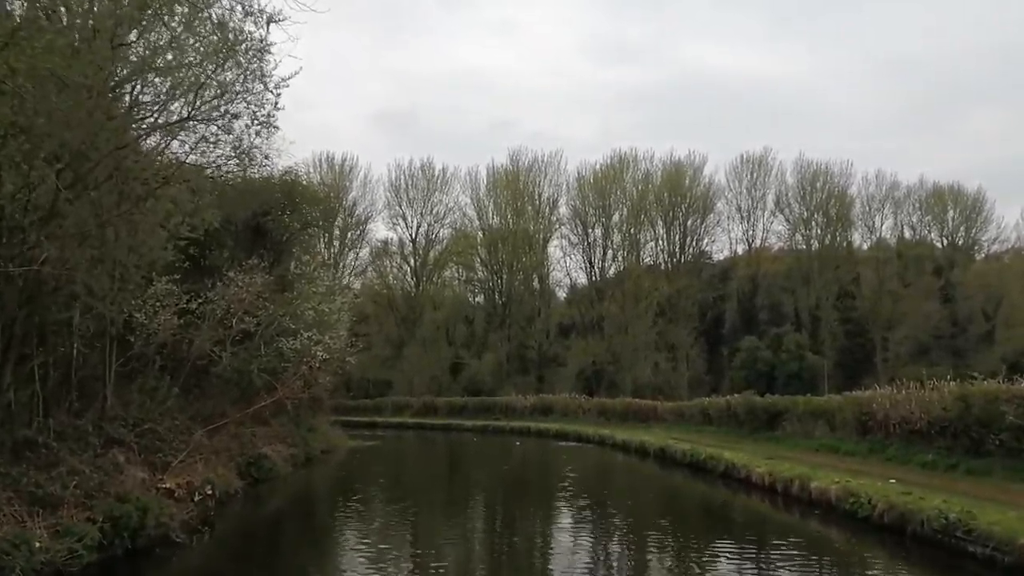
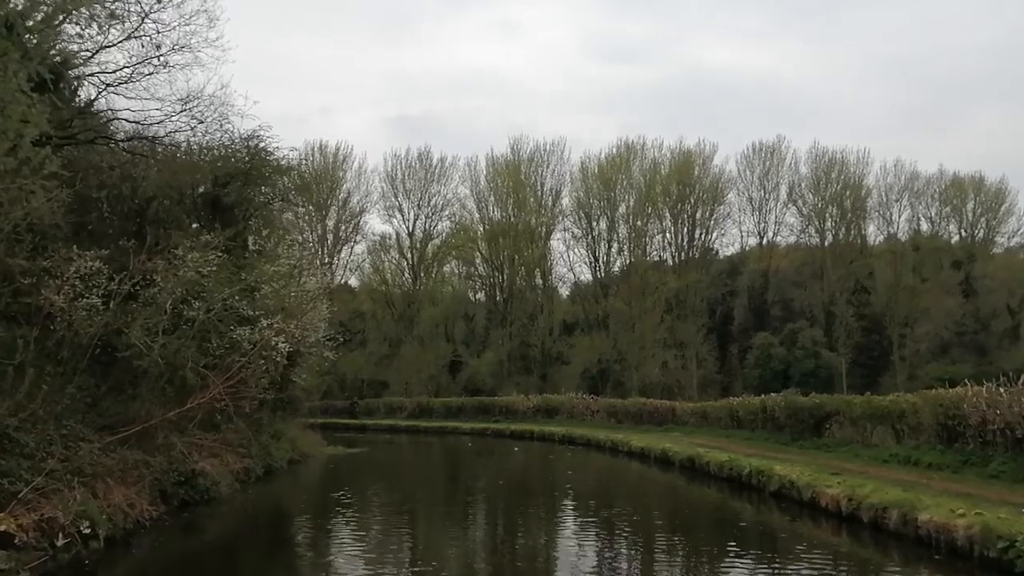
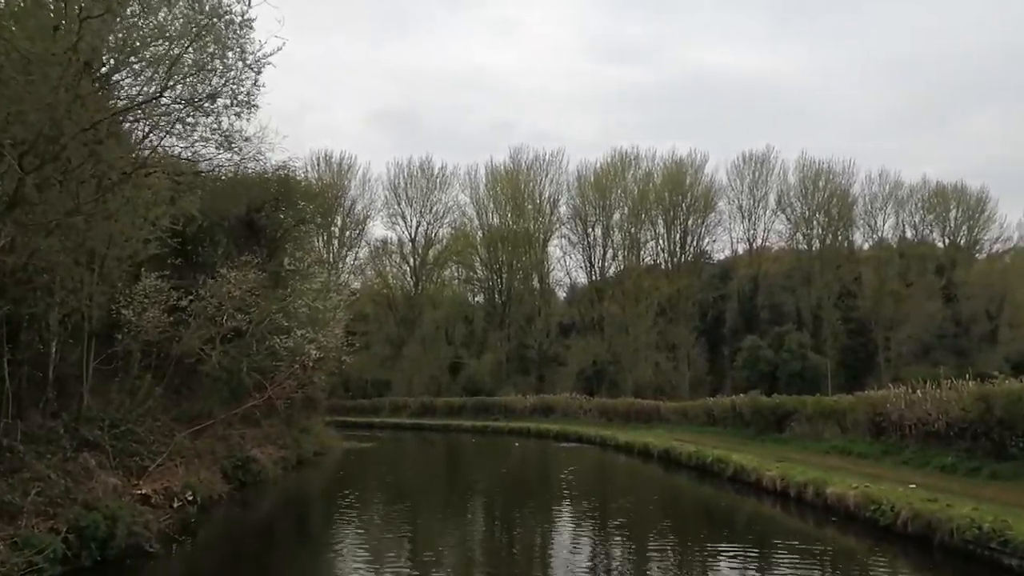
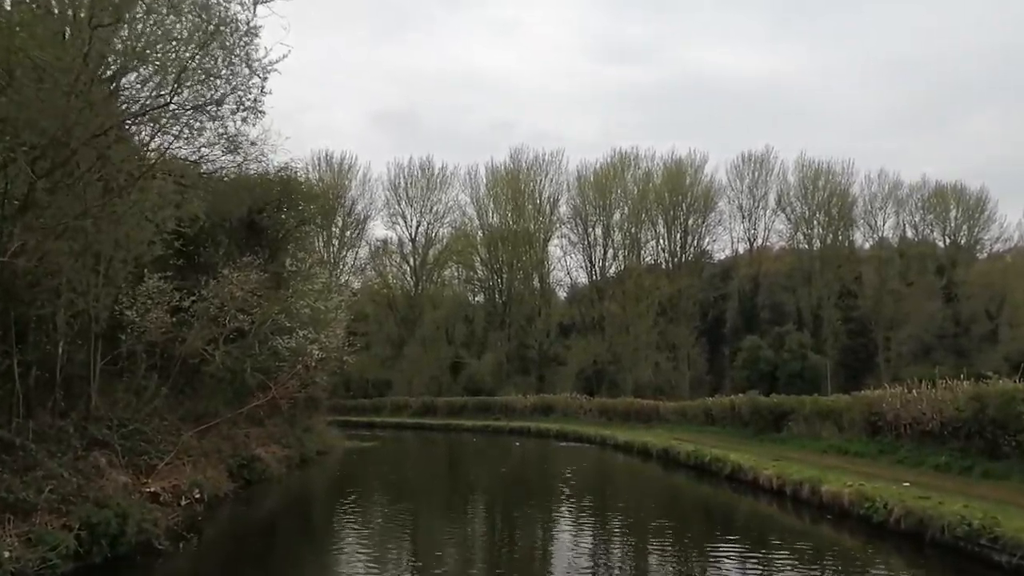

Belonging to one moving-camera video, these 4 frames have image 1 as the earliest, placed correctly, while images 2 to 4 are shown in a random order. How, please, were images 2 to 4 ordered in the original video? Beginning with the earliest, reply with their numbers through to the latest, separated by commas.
4, 3, 2
